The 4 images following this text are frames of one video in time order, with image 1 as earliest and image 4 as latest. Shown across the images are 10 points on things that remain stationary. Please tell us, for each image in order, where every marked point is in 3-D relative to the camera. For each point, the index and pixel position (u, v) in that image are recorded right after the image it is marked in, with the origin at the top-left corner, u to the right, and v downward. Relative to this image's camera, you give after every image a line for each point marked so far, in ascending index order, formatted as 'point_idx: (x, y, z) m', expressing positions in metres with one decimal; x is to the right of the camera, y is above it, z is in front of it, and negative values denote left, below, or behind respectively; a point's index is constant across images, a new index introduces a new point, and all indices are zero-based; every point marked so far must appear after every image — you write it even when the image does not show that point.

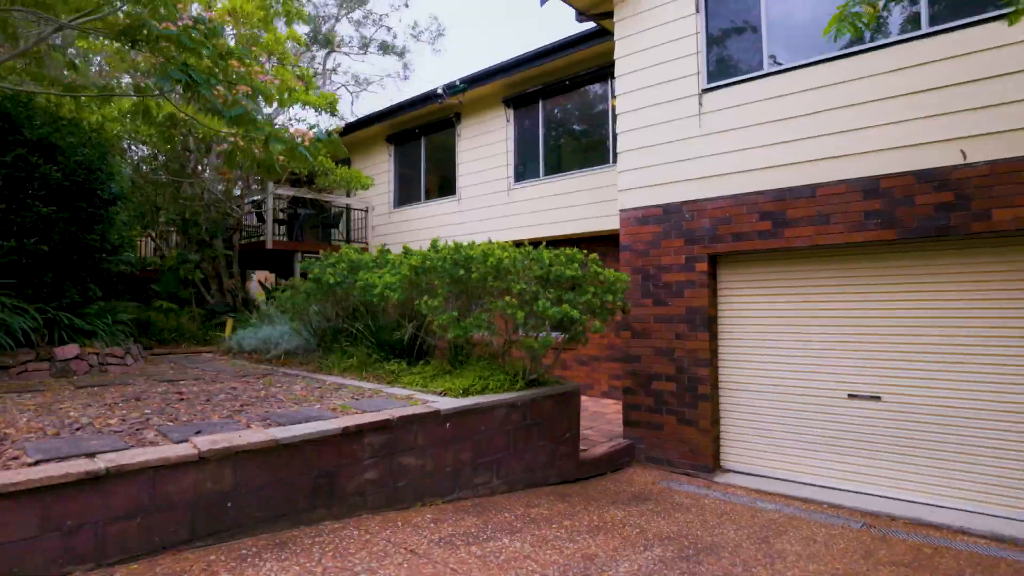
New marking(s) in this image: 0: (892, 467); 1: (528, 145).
0: (+3.5, -1.6, +5.4) m
1: (+0.2, +2.4, +9.6) m
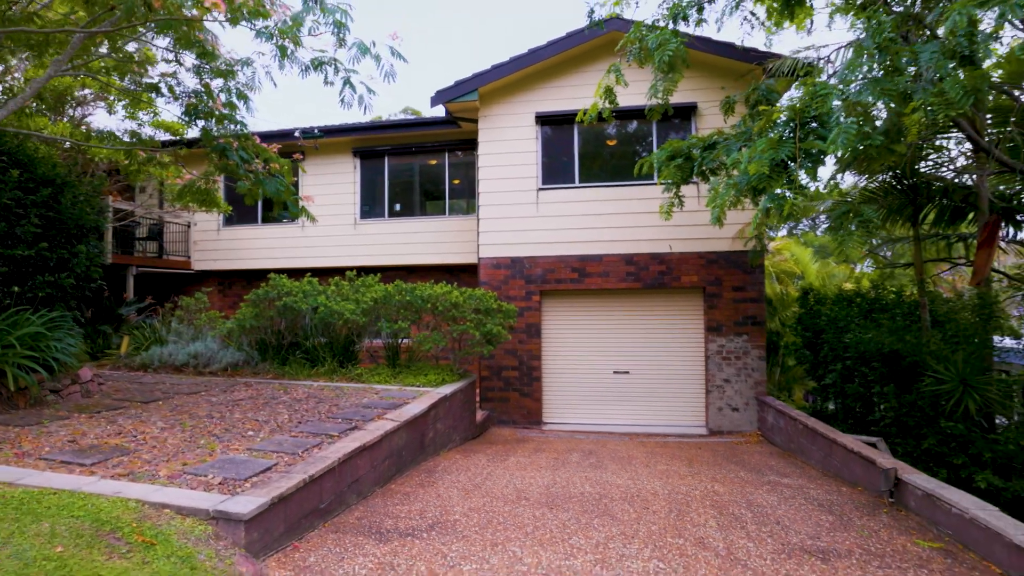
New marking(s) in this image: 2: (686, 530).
0: (+2.1, -2.1, +10.1) m
1: (-2.9, +2.0, +11.9) m
2: (+1.3, -1.8, +4.2) m
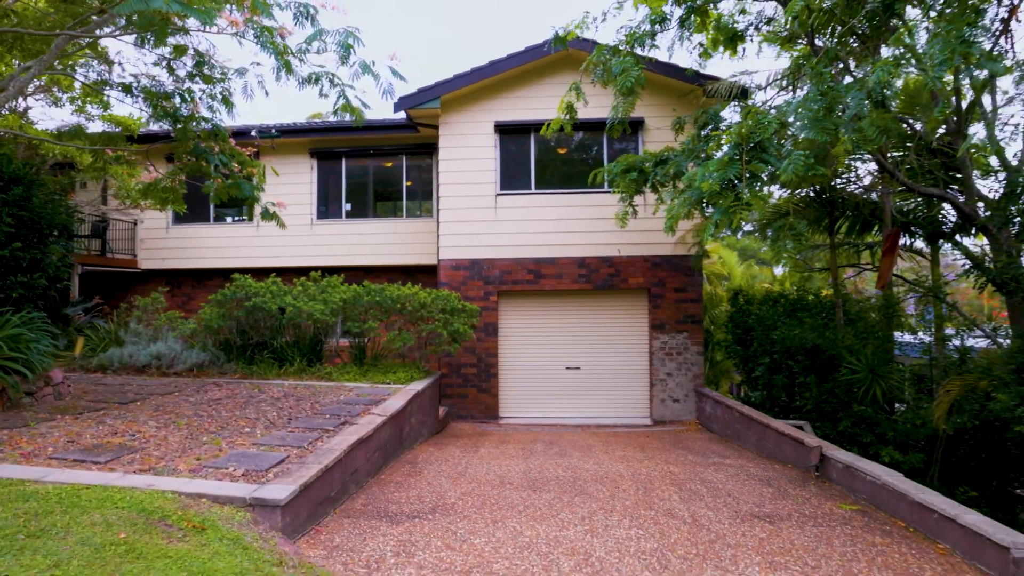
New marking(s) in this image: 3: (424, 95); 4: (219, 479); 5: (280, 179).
0: (+1.4, -2.1, +10.8) m
1: (-3.8, +2.0, +12.0) m
2: (+1.2, -1.8, +4.9) m
3: (-1.5, +3.4, +10.2) m
4: (-1.9, -1.3, +3.8) m
5: (-4.8, +2.2, +12.0) m
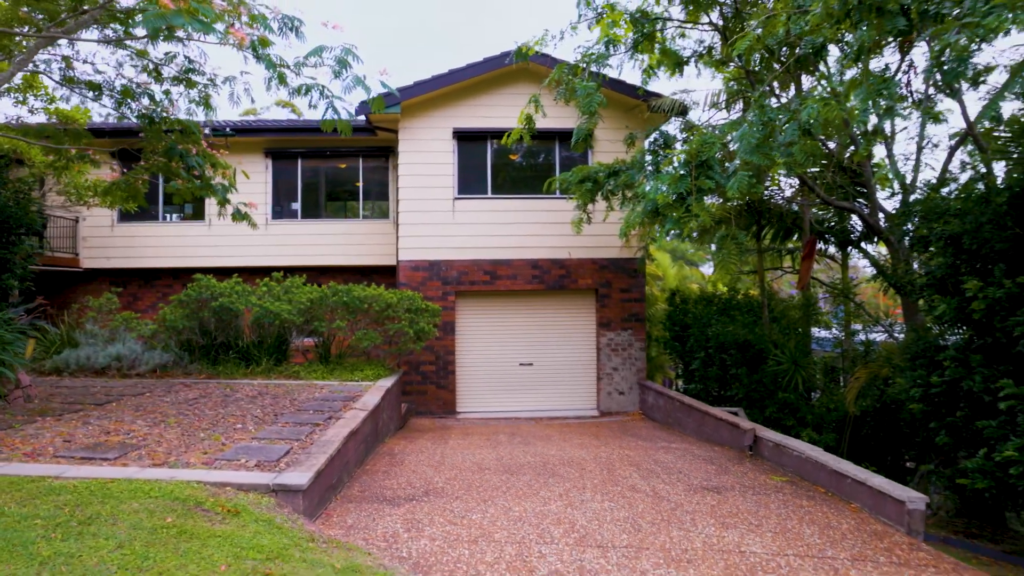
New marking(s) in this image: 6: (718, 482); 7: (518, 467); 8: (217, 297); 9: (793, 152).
0: (+0.5, -2.1, +11.5) m
1: (-4.8, +2.1, +12.0) m
2: (+1.0, -1.8, +5.5) m
3: (-2.3, +3.4, +10.5) m
4: (-2.0, -1.3, +4.1) m
5: (-5.7, +2.3, +11.9) m
6: (+2.0, -1.9, +5.7) m
7: (0.0, -1.9, +6.1) m
8: (-4.2, -0.1, +8.3) m
9: (+3.2, +1.5, +6.6) m
